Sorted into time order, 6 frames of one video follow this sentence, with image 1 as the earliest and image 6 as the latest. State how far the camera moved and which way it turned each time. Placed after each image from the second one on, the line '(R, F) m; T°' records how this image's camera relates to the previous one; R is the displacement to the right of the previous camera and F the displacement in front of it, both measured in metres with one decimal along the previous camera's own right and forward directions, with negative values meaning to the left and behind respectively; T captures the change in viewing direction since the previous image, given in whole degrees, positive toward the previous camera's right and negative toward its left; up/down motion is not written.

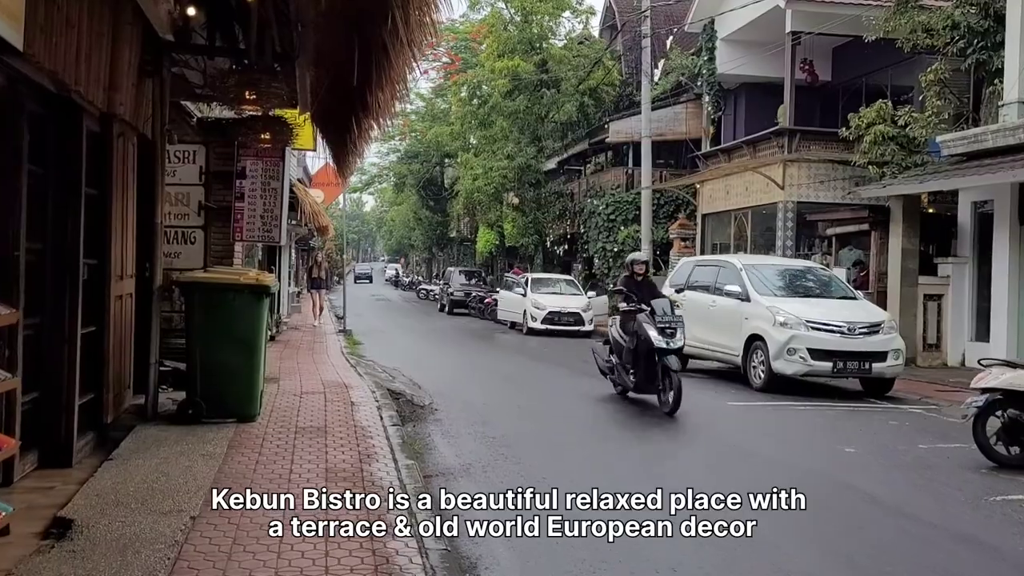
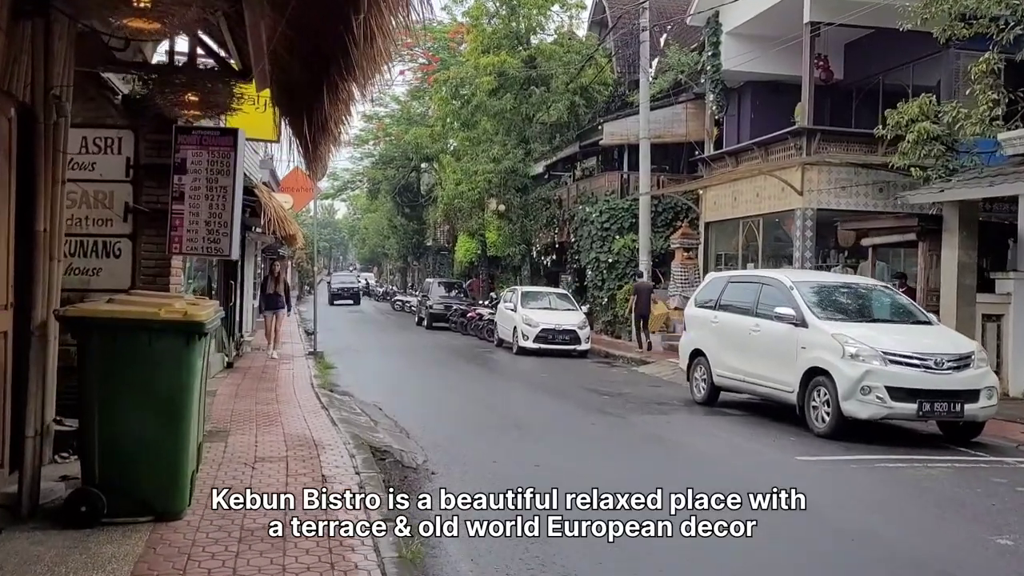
(-0.4, +2.1) m; +2°
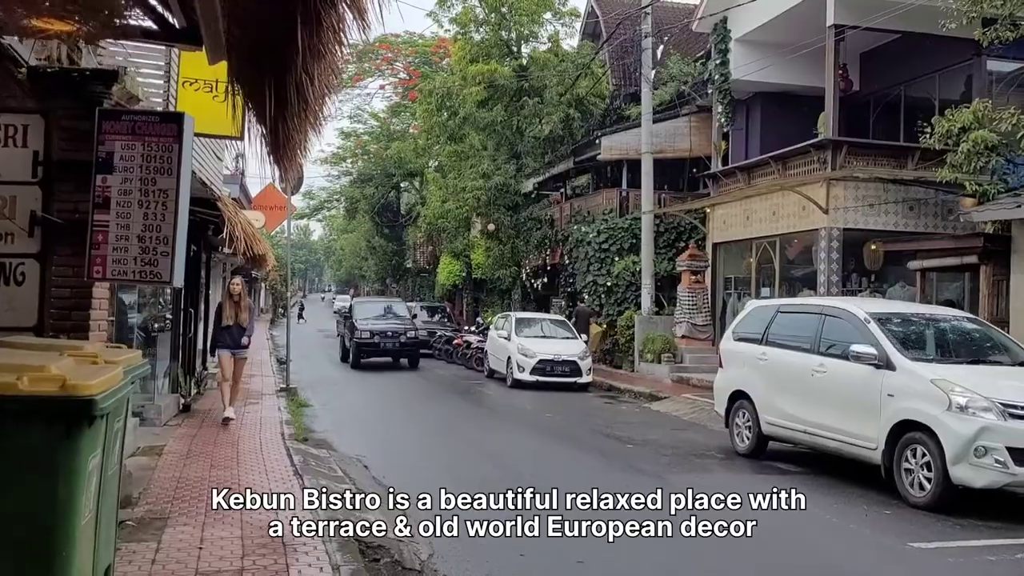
(-0.4, +1.9) m; +2°
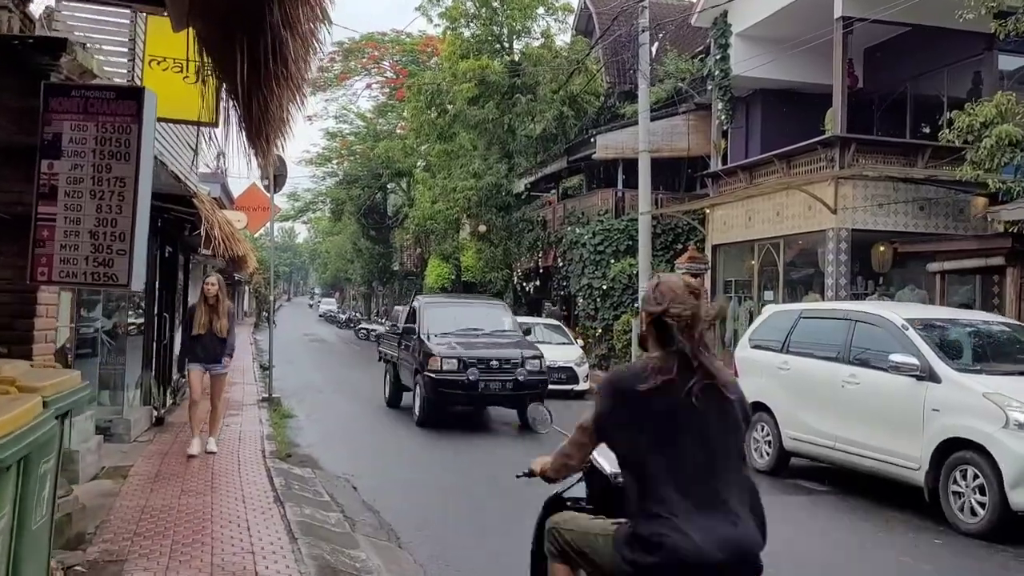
(-0.2, +0.8) m; +1°
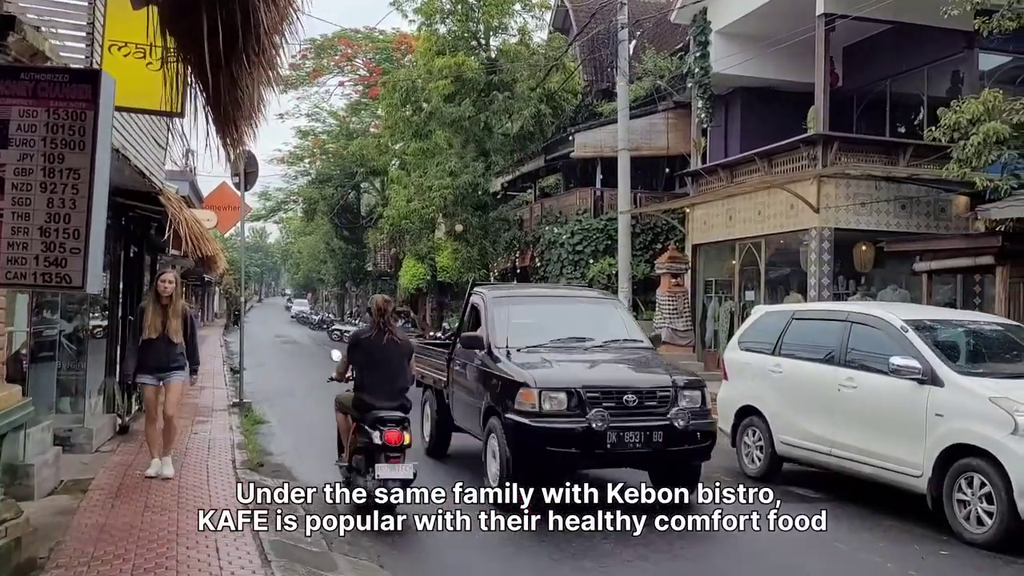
(-0.1, +0.4) m; +2°
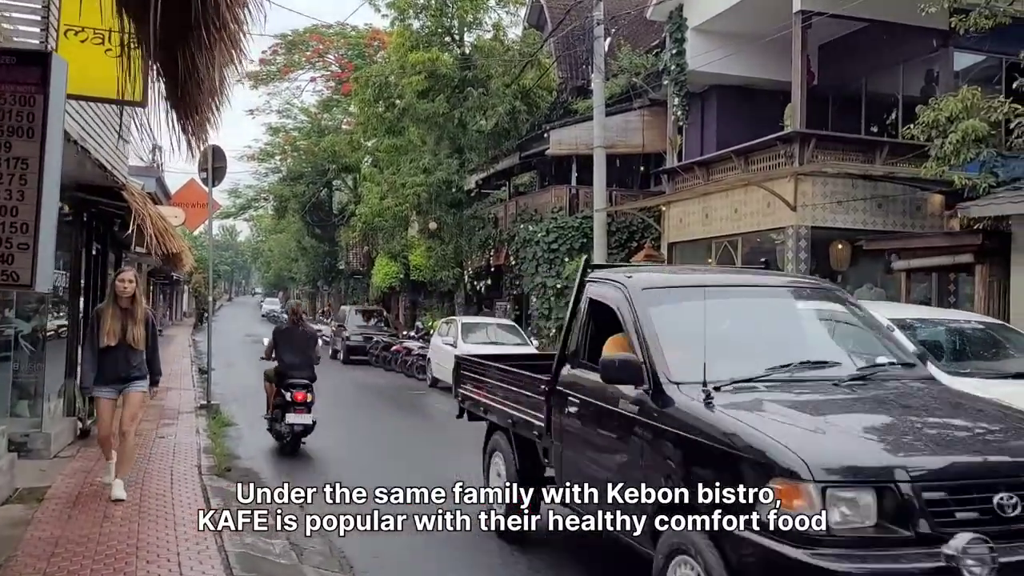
(0.0, +0.2) m; +2°
